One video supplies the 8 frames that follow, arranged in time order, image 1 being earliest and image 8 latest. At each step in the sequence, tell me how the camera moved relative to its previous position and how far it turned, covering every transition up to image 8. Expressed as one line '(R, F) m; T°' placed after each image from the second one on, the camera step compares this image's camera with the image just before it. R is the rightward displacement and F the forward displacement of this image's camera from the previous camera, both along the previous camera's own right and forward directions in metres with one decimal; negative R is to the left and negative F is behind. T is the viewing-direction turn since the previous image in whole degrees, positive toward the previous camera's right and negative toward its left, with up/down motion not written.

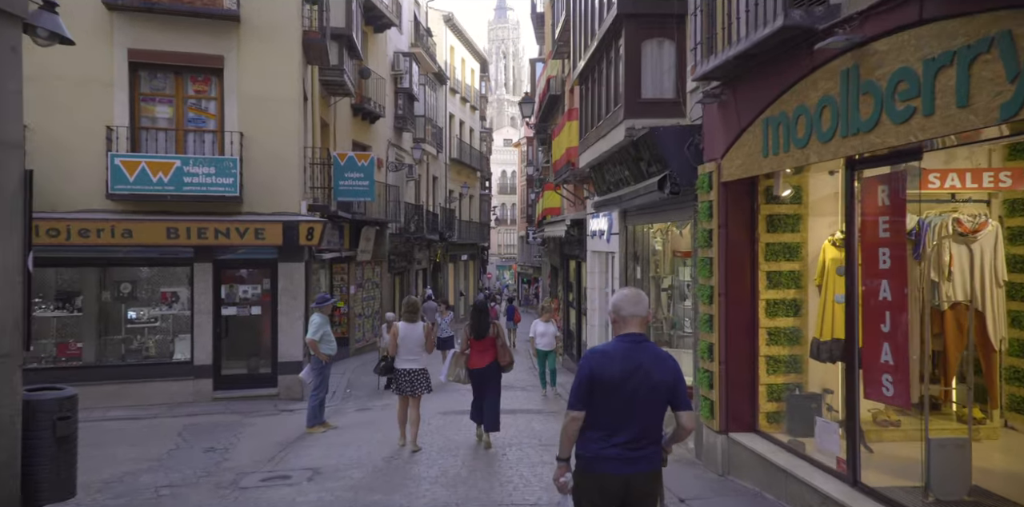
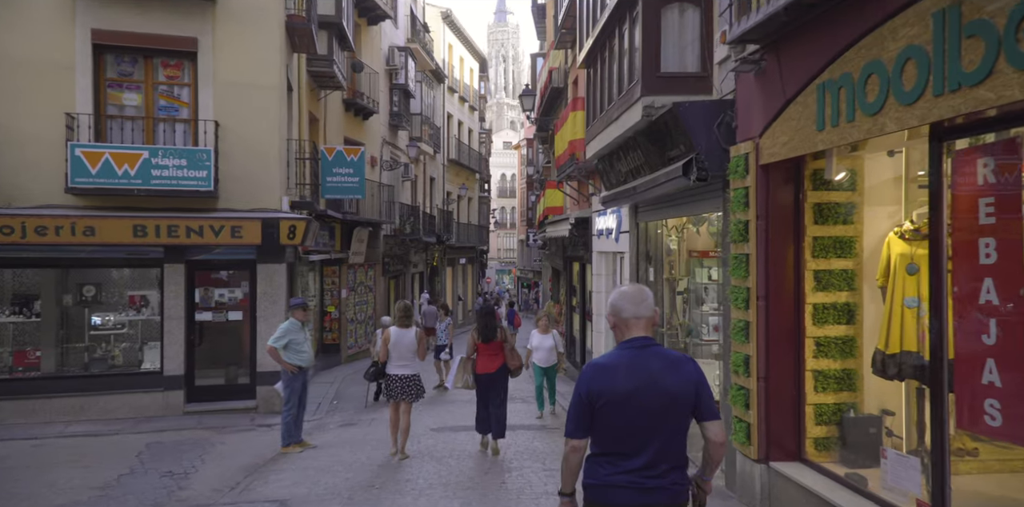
(0.0, +1.1) m; 0°
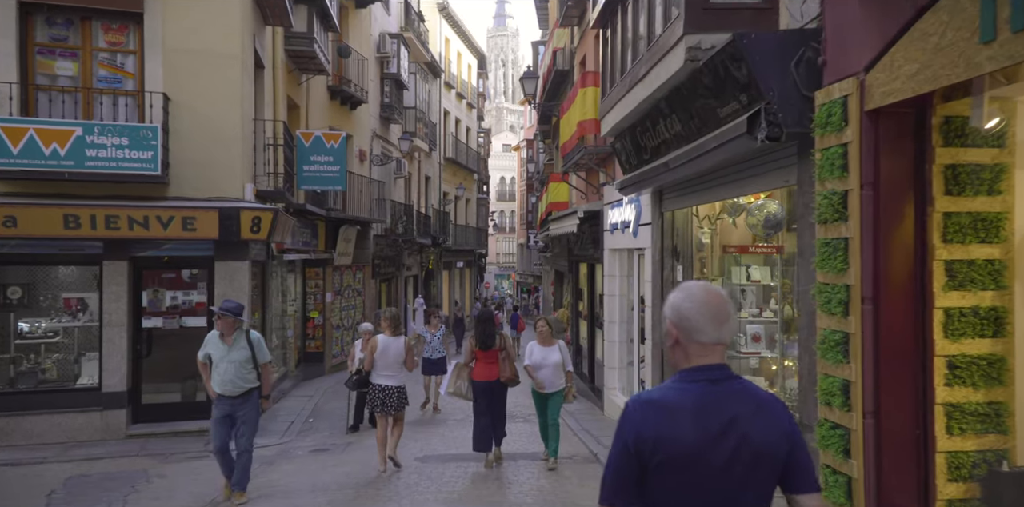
(0.0, +1.8) m; 0°
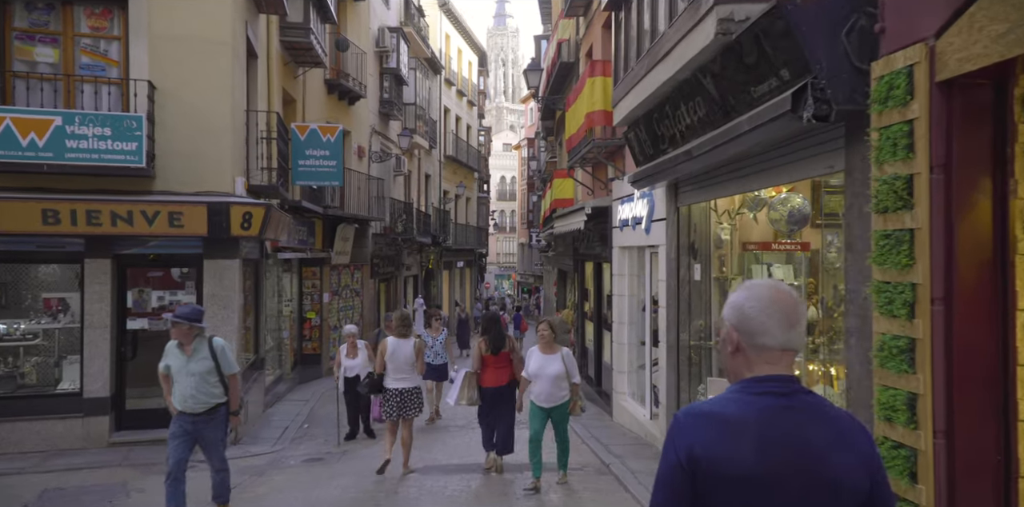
(-0.1, +0.6) m; 0°
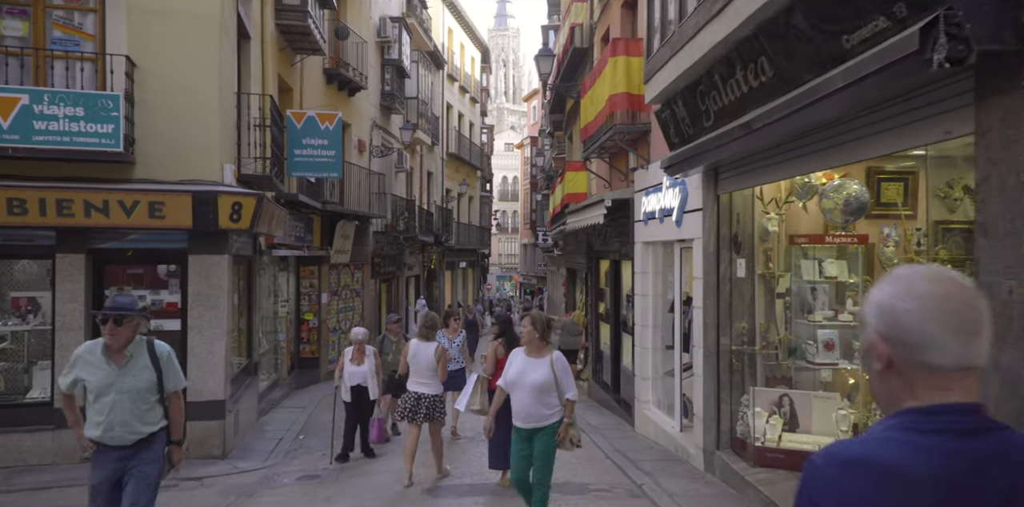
(-0.2, +1.0) m; 0°
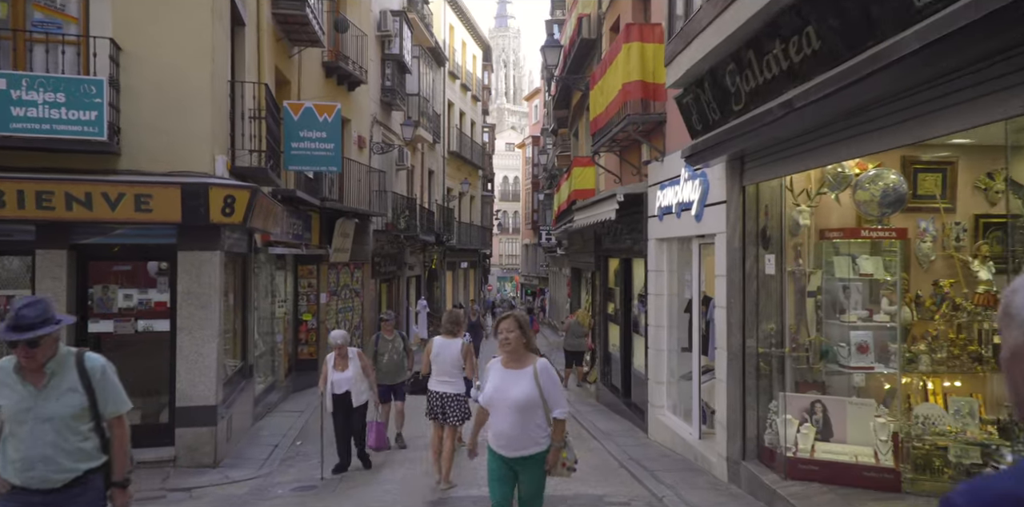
(-0.1, +0.5) m; 0°
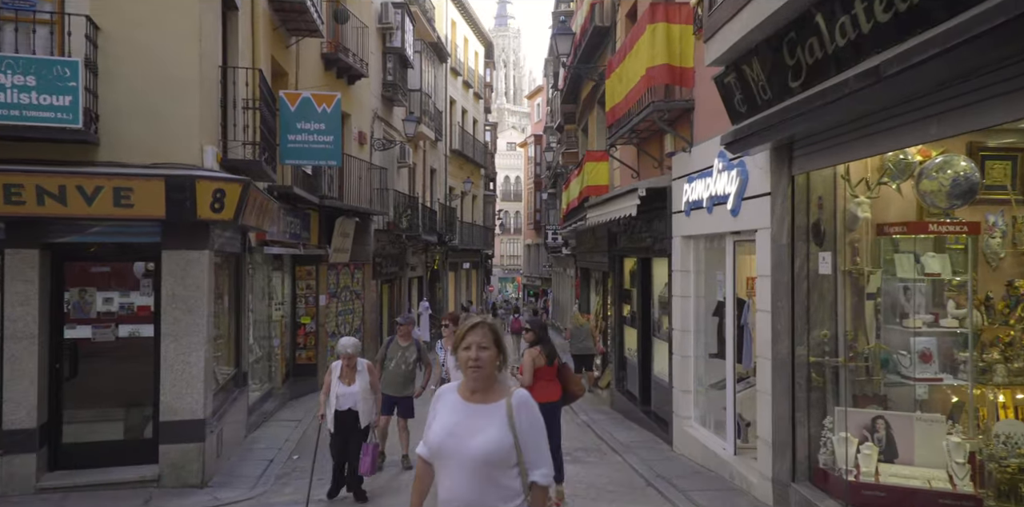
(-0.2, +0.8) m; 0°
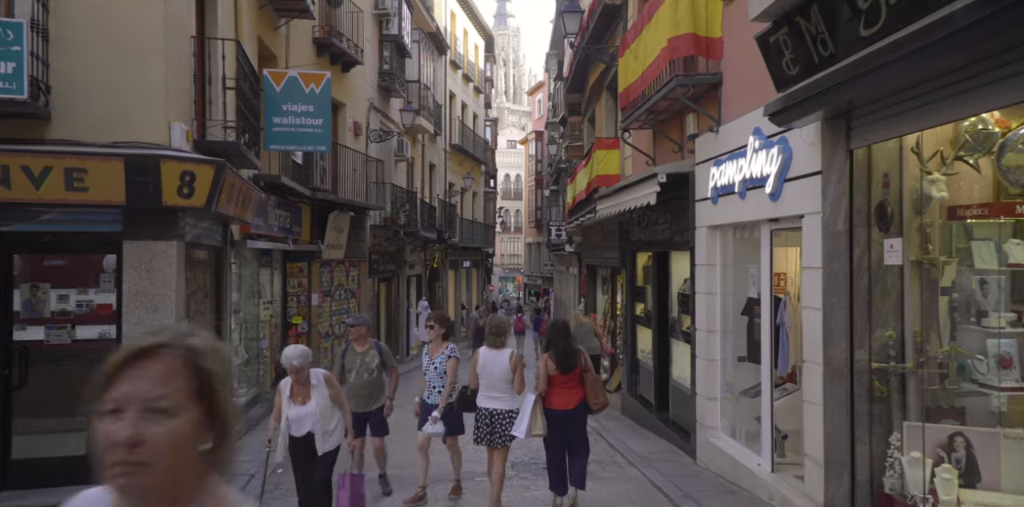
(-0.1, +0.9) m; 0°
